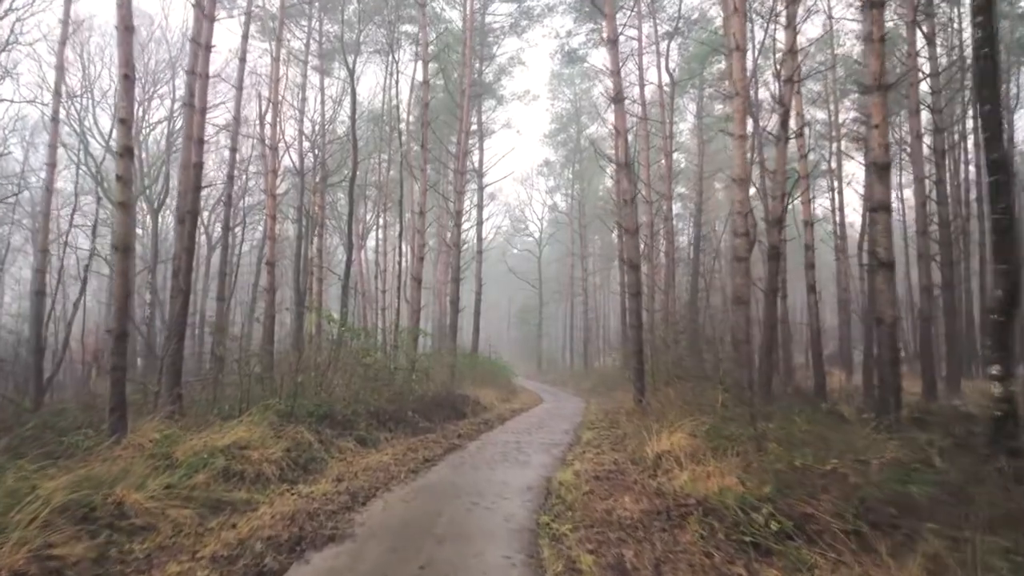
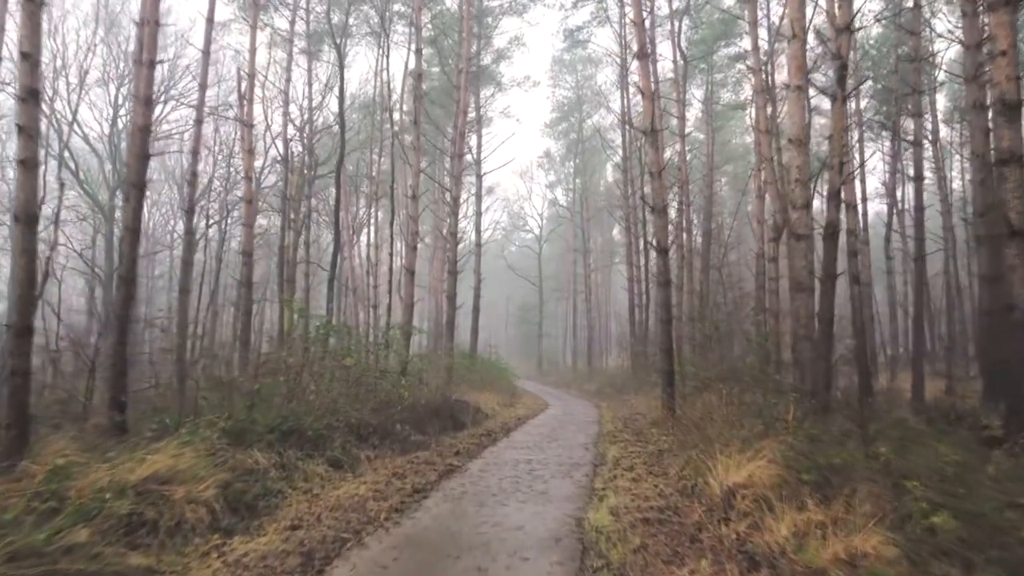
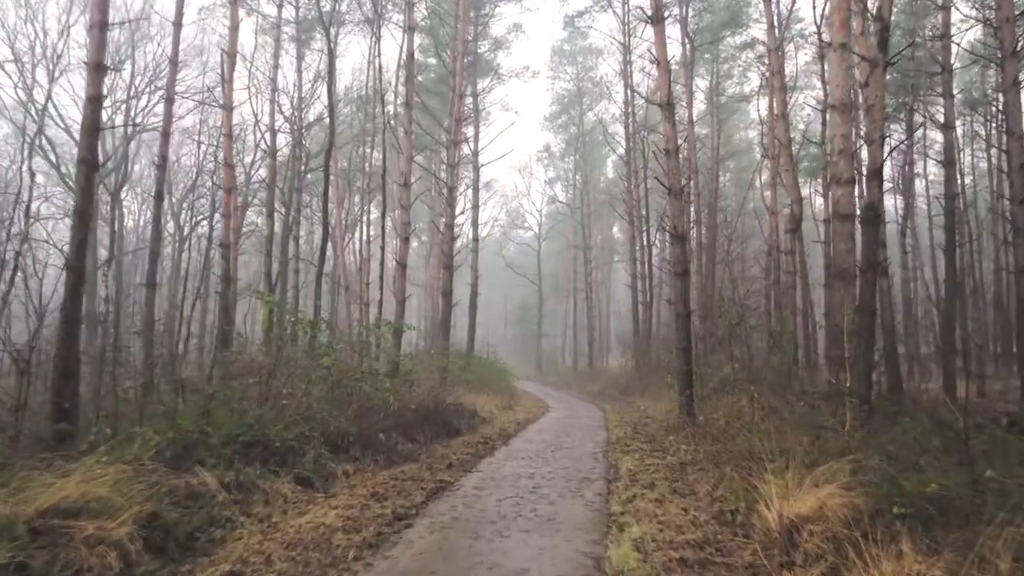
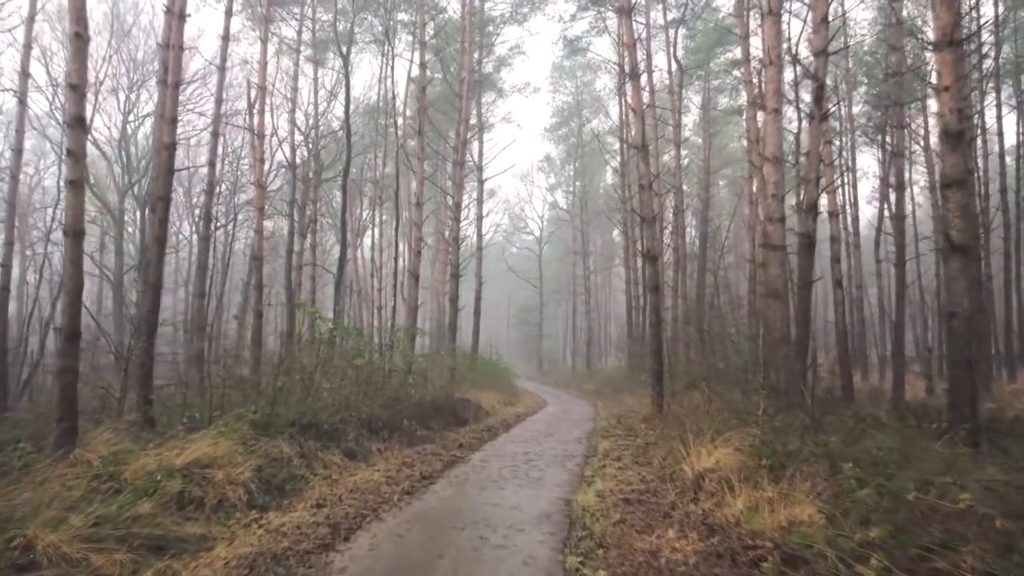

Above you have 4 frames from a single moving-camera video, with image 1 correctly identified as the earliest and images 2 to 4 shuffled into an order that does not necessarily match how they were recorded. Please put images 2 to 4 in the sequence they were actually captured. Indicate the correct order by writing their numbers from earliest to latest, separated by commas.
4, 2, 3
